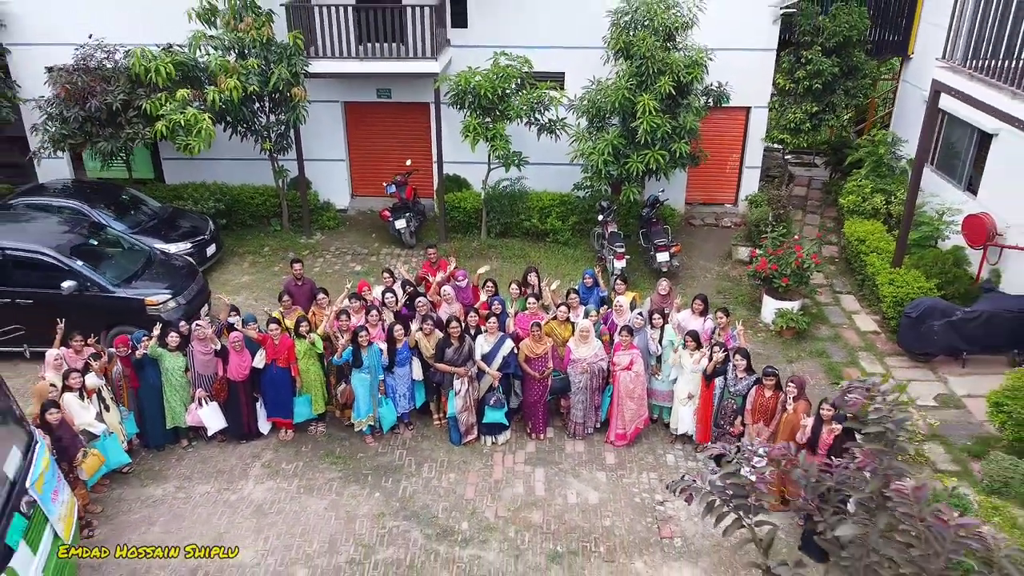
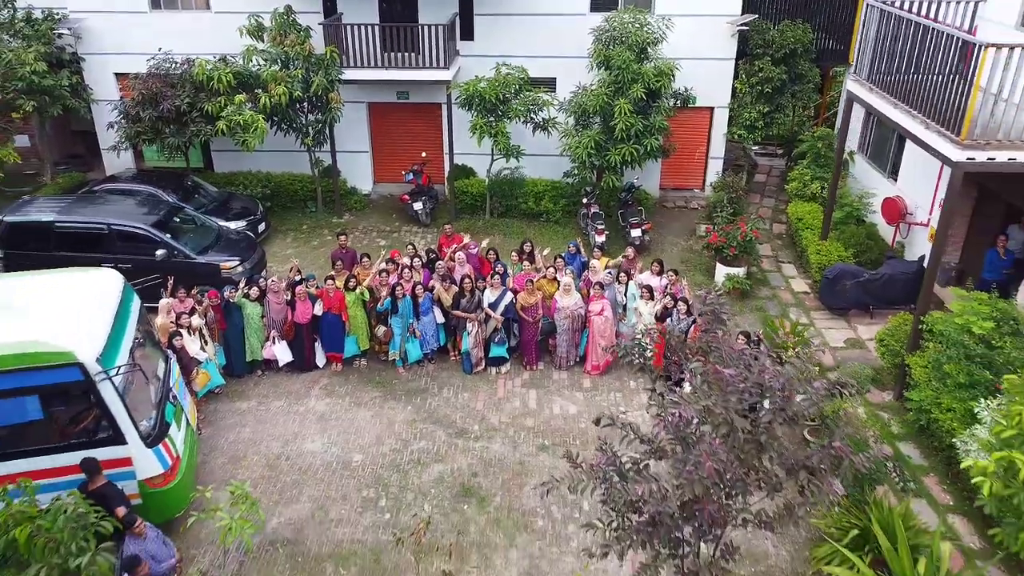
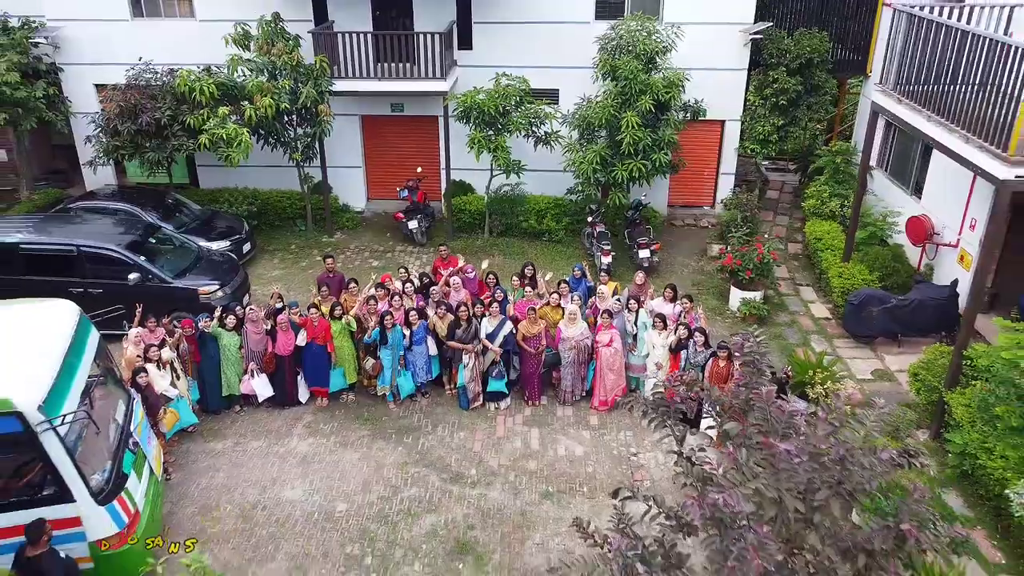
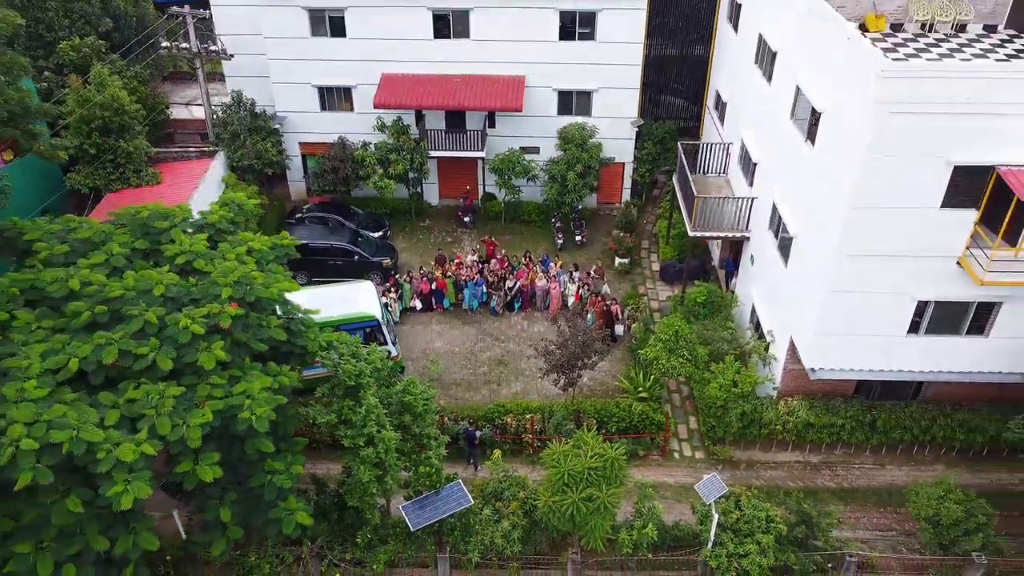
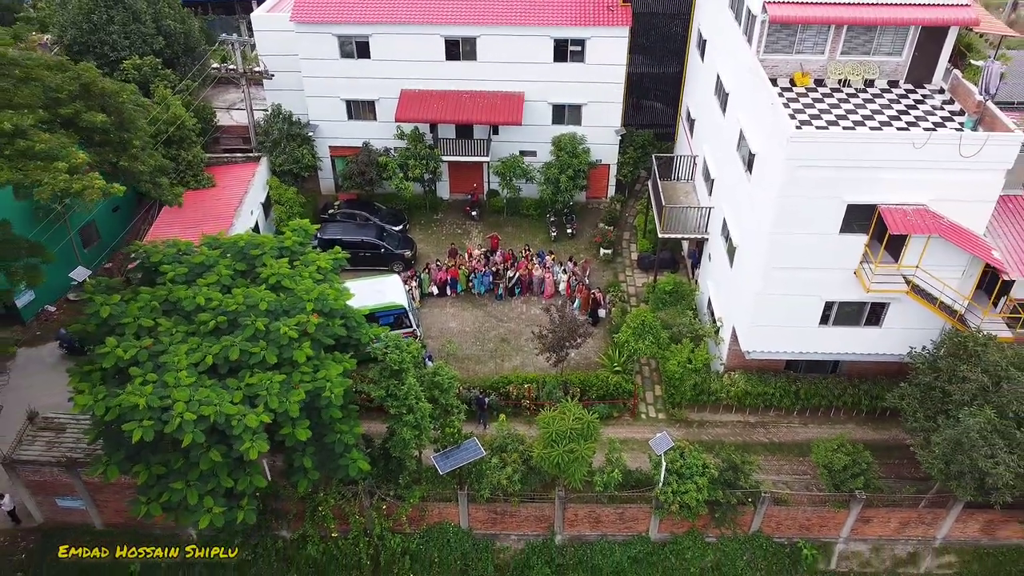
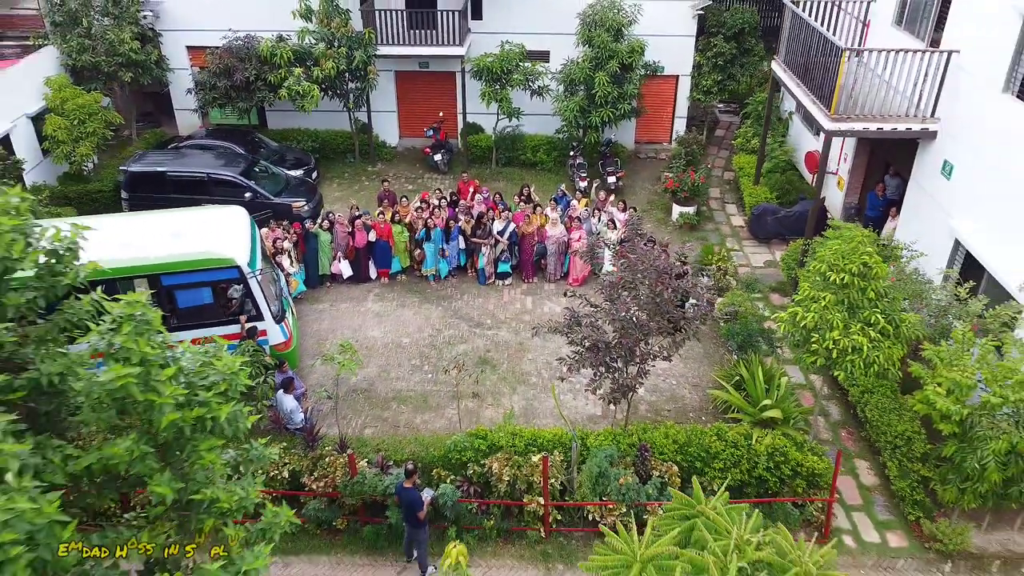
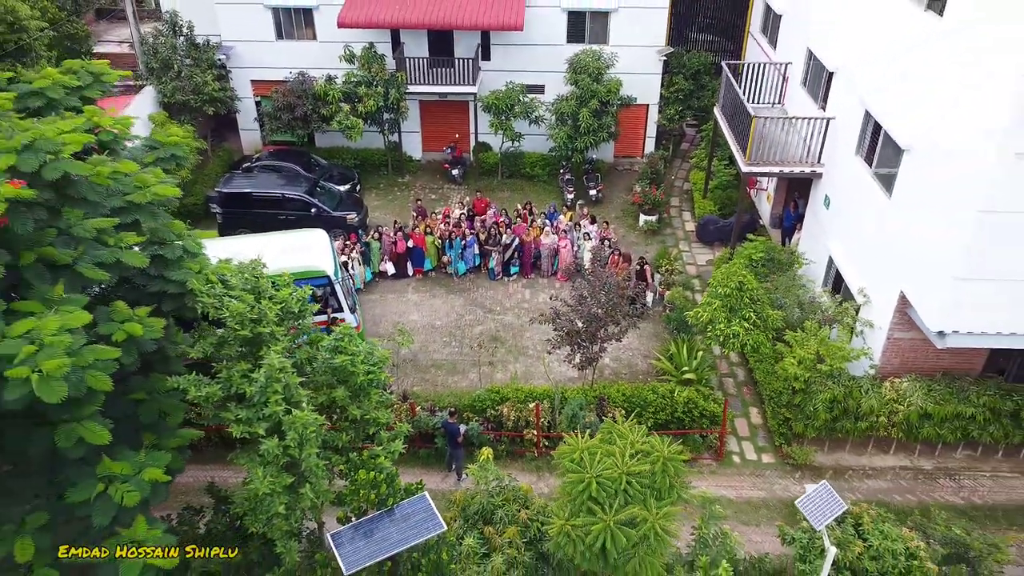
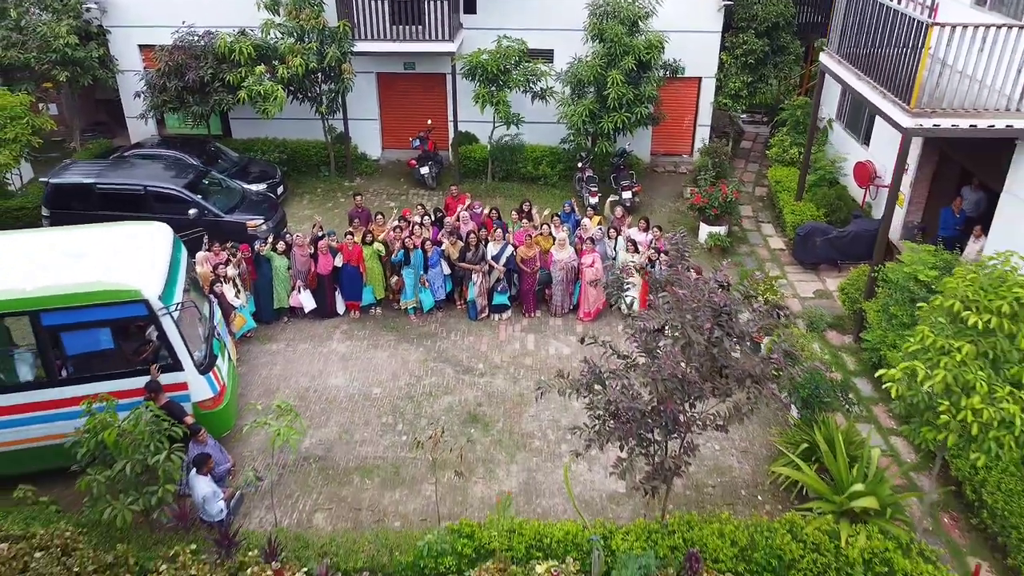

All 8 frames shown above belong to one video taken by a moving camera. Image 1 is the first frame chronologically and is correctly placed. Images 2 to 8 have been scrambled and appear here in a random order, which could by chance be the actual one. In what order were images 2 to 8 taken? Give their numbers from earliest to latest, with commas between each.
3, 2, 8, 6, 7, 4, 5
